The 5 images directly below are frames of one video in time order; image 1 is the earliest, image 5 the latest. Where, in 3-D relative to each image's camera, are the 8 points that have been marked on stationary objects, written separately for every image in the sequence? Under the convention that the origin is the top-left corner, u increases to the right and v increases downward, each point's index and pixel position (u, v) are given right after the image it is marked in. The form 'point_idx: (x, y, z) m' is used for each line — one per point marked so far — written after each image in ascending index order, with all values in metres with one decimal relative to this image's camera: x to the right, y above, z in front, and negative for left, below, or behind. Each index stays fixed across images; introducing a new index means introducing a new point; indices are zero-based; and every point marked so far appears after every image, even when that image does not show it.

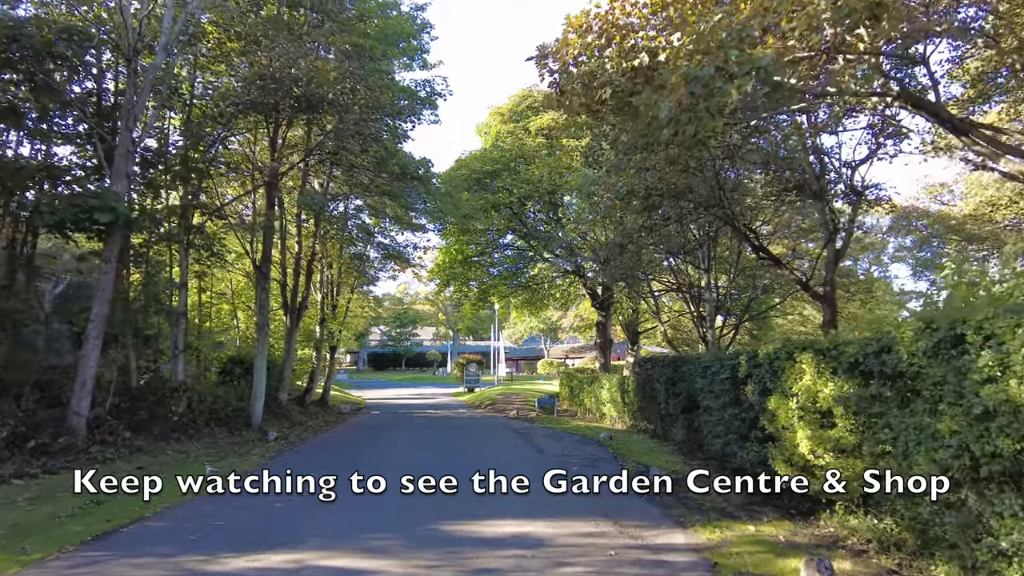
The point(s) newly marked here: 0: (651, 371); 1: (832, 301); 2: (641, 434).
0: (+3.7, -2.2, +17.2) m
1: (+6.2, -0.3, +12.5) m
2: (+3.8, -4.2, +18.4) m
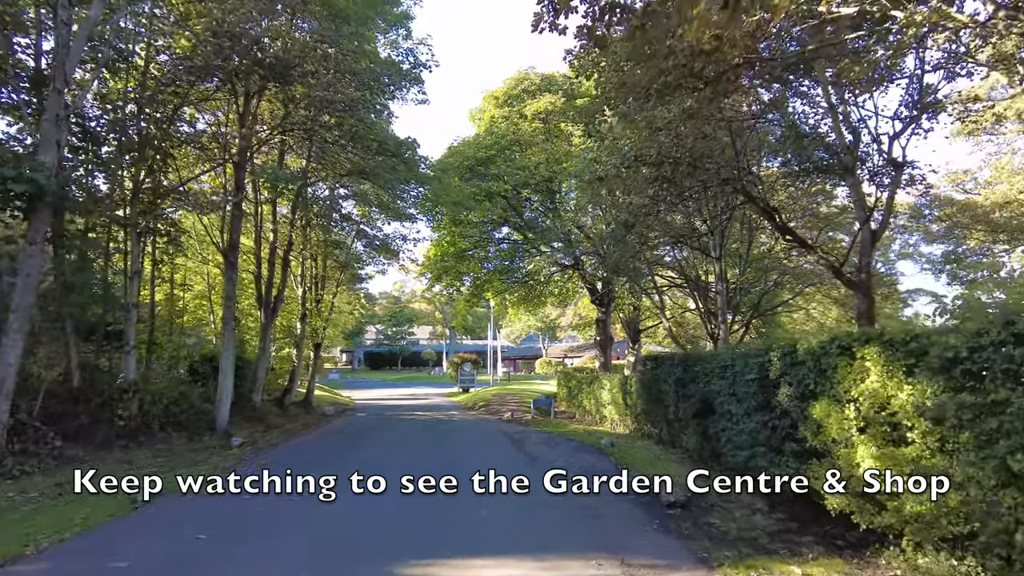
0: (+3.5, -2.0, +15.6) m
1: (+6.0, 0.0, +10.9) m
2: (+3.6, -4.0, +16.8) m
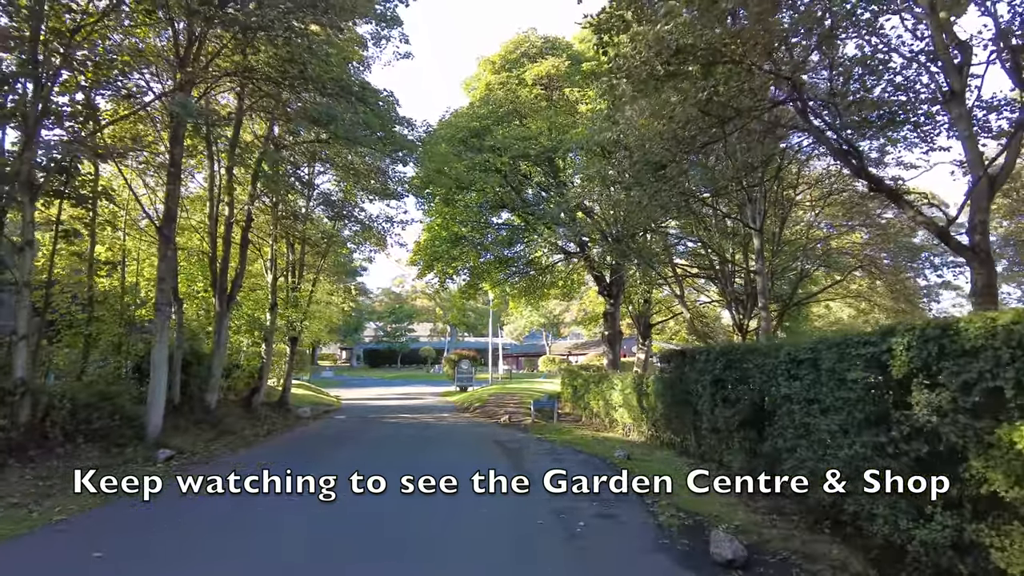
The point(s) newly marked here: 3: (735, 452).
0: (+3.4, -1.5, +12.7) m
1: (+5.9, +0.4, +8.0) m
2: (+3.4, -3.6, +14.0) m
3: (+3.4, -2.5, +9.9) m
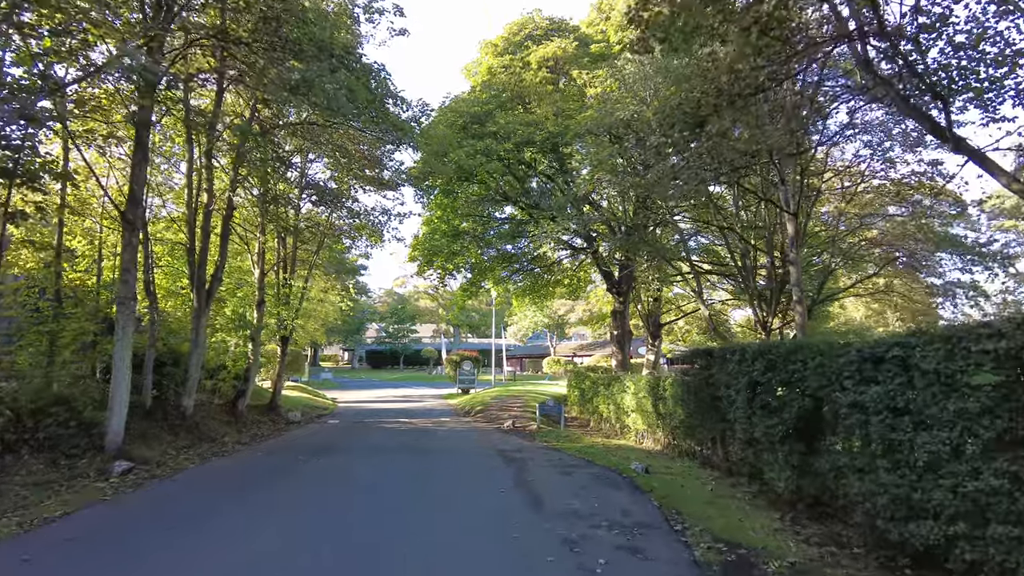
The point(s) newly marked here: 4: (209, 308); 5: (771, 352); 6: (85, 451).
0: (+3.5, -1.4, +11.2) m
1: (+5.9, +0.5, +6.5) m
2: (+3.5, -3.4, +12.5) m
3: (+3.5, -2.4, +8.5) m
4: (-7.7, -0.5, +16.4) m
5: (+3.5, -0.9, +8.7) m
6: (-7.5, -2.8, +11.3) m
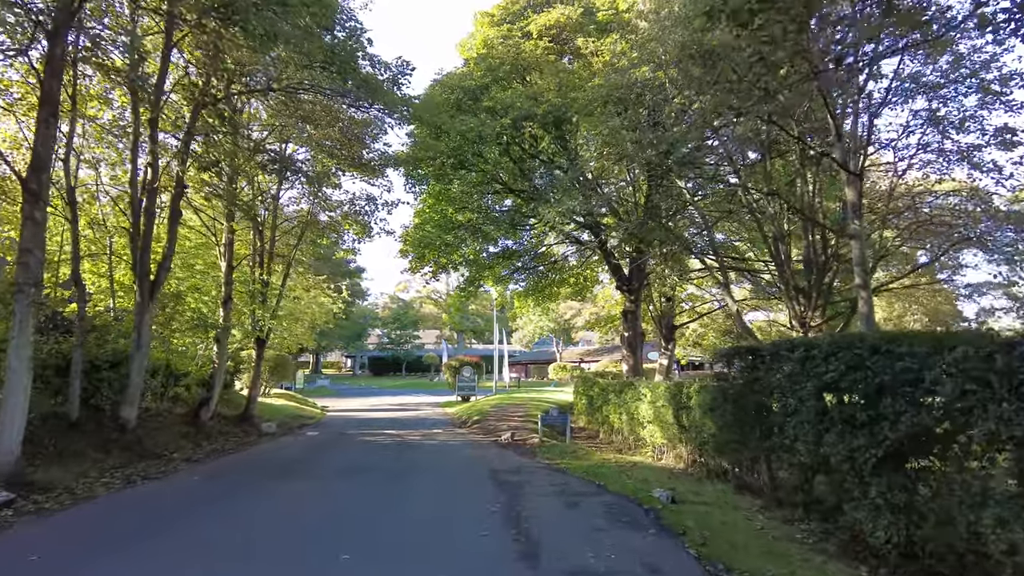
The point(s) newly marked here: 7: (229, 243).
0: (+3.3, -1.1, +8.8) m
1: (+5.7, +0.9, +4.1) m
2: (+3.4, -3.2, +10.1) m
3: (+3.3, -2.1, +6.0) m
4: (-7.8, -0.3, +14.1) m
5: (+3.3, -0.6, +6.3) m
6: (-7.6, -2.6, +8.9) m
7: (-8.0, +1.3, +18.0) m
